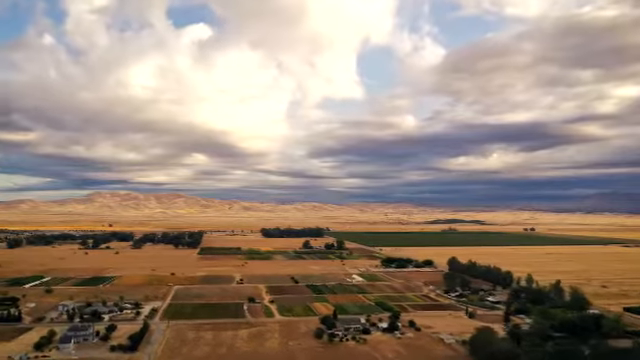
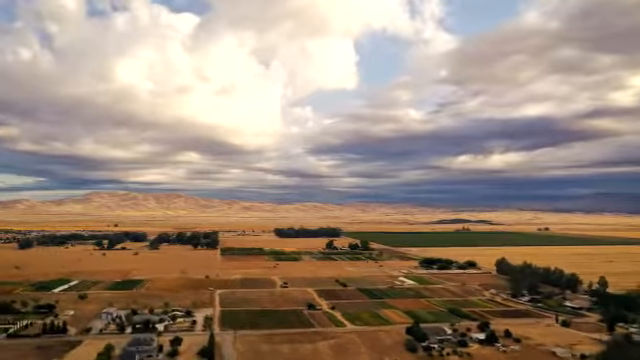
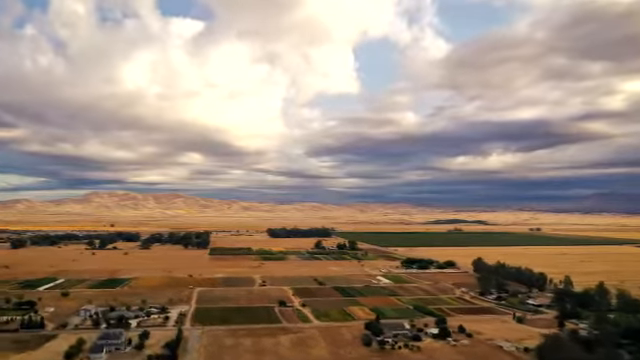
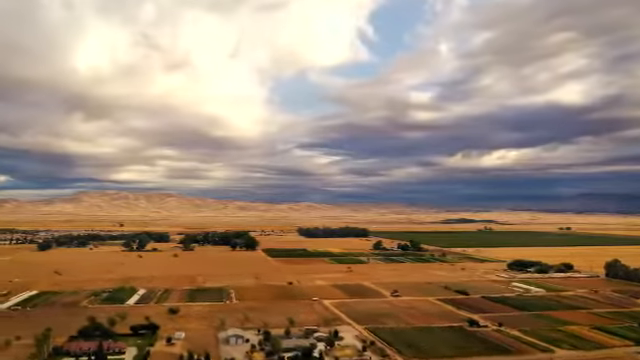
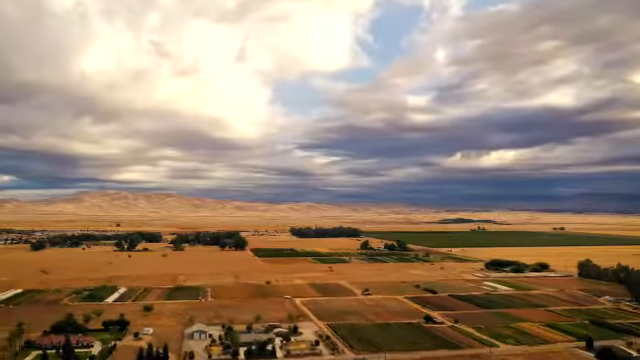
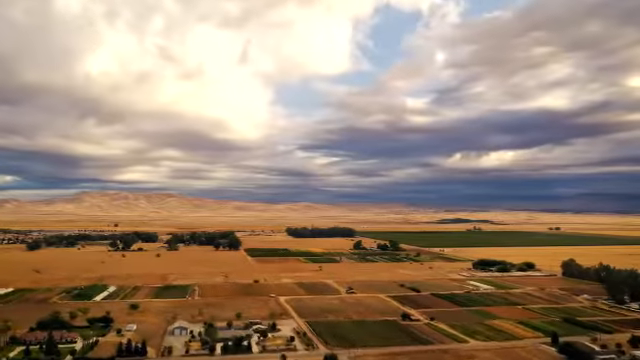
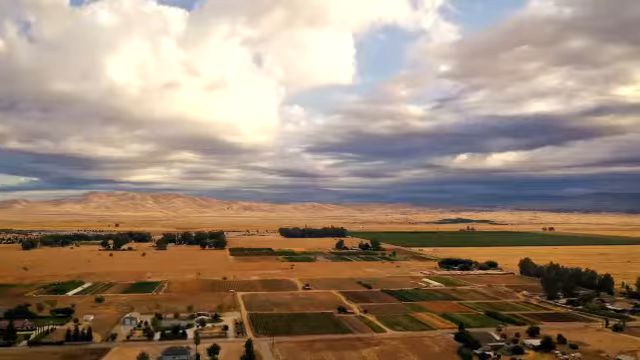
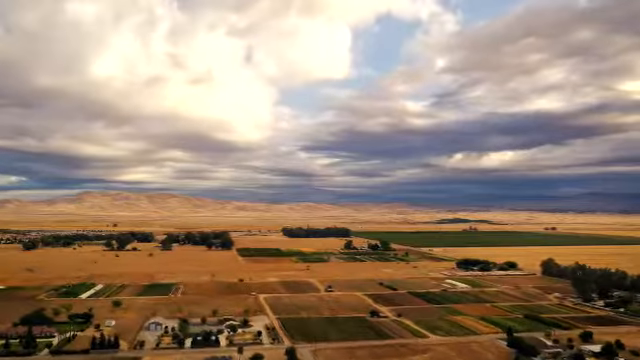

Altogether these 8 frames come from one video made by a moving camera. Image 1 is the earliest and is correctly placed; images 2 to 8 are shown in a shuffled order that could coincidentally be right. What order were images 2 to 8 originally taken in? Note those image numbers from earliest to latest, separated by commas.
3, 2, 7, 8, 6, 5, 4
